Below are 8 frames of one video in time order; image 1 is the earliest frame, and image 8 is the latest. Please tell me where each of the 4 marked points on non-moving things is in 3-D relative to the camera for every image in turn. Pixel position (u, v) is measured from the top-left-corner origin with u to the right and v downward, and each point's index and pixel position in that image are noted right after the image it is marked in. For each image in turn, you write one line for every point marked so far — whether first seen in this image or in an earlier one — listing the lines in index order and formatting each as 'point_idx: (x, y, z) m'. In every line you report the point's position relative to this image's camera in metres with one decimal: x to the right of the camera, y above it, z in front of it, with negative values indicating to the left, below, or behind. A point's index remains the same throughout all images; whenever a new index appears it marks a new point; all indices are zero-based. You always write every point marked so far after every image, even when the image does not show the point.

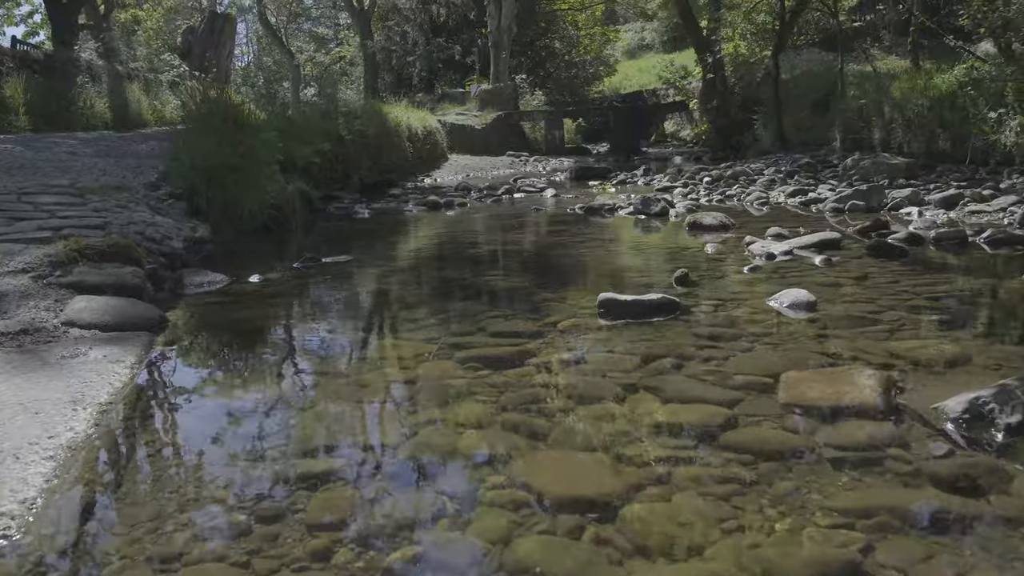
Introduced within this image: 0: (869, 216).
0: (+5.2, +1.1, +13.0) m
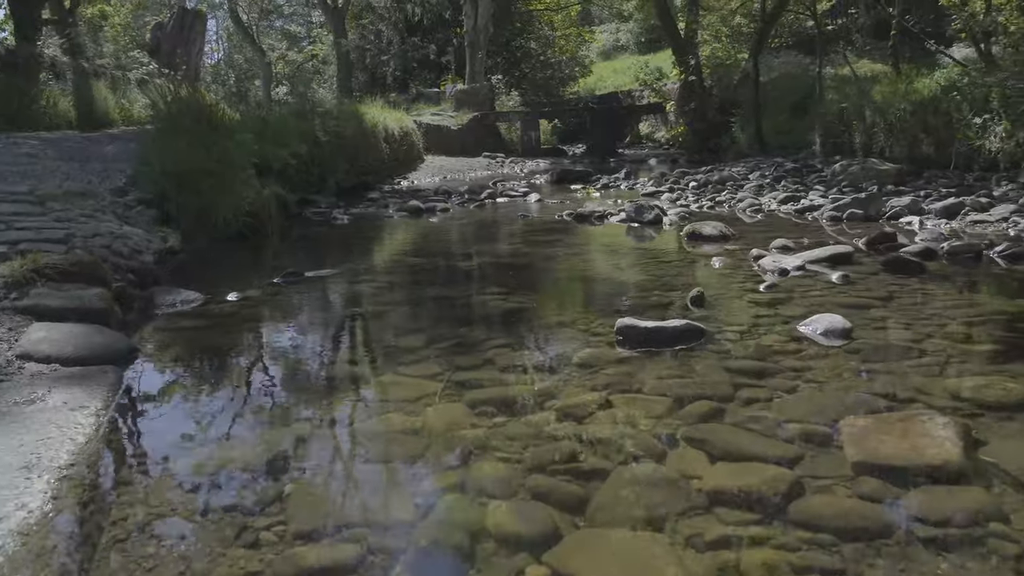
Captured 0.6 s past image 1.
0: (+5.1, +0.9, +12.6) m
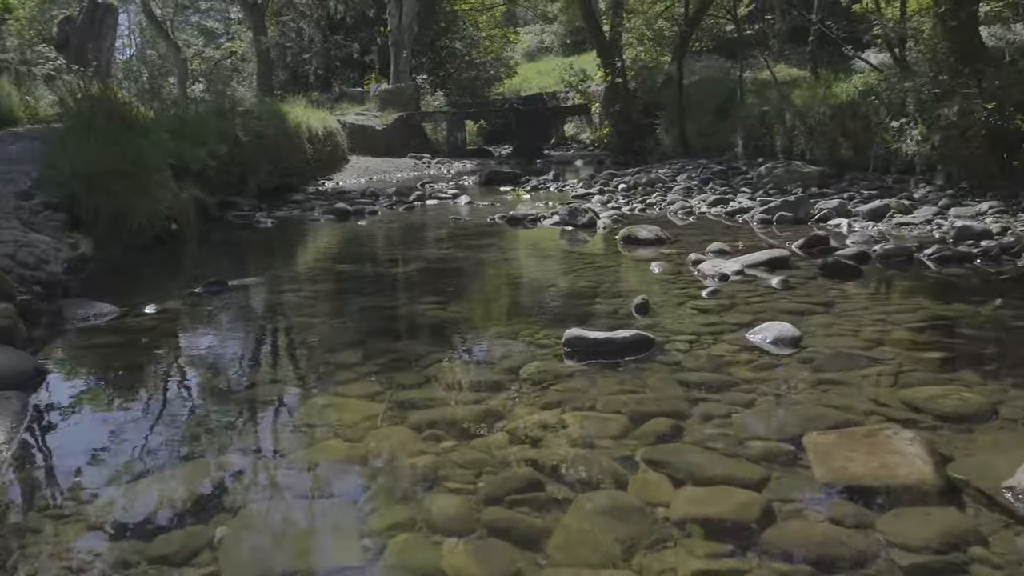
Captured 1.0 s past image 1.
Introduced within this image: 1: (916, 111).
0: (+4.1, +0.9, +12.7) m
1: (+8.6, +3.8, +19.0) m
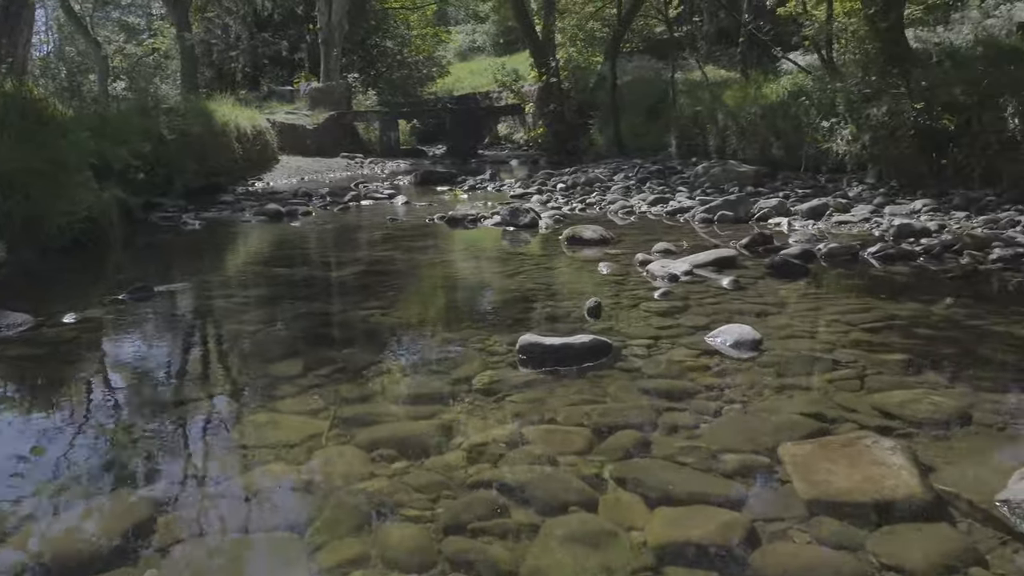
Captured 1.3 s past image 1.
0: (+3.3, +0.9, +12.7) m
1: (+7.3, +3.8, +19.3) m
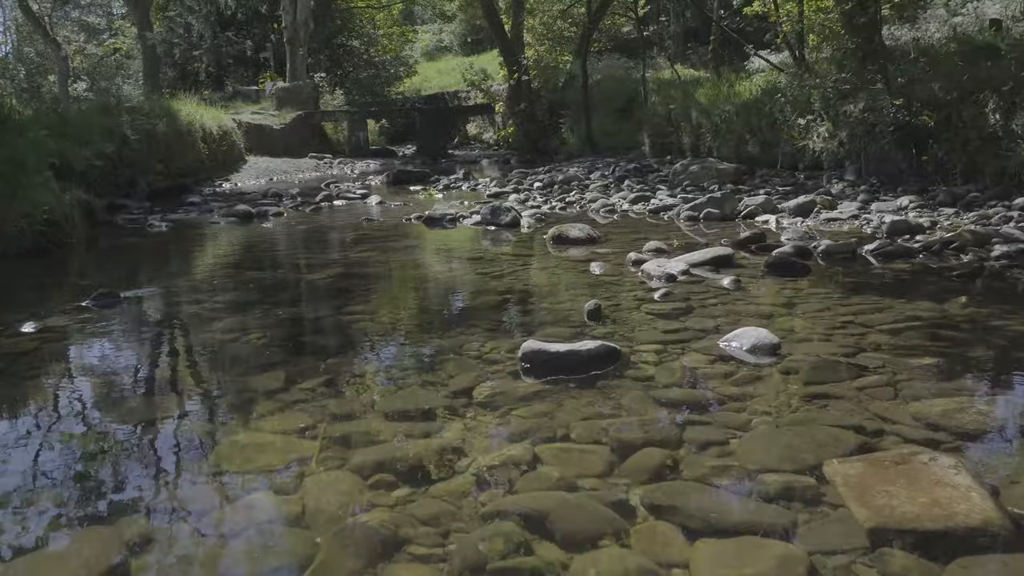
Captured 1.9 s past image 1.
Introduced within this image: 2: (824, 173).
0: (+3.0, +0.9, +12.4) m
1: (+6.7, +3.9, +19.1) m
2: (+6.8, +2.5, +19.3) m
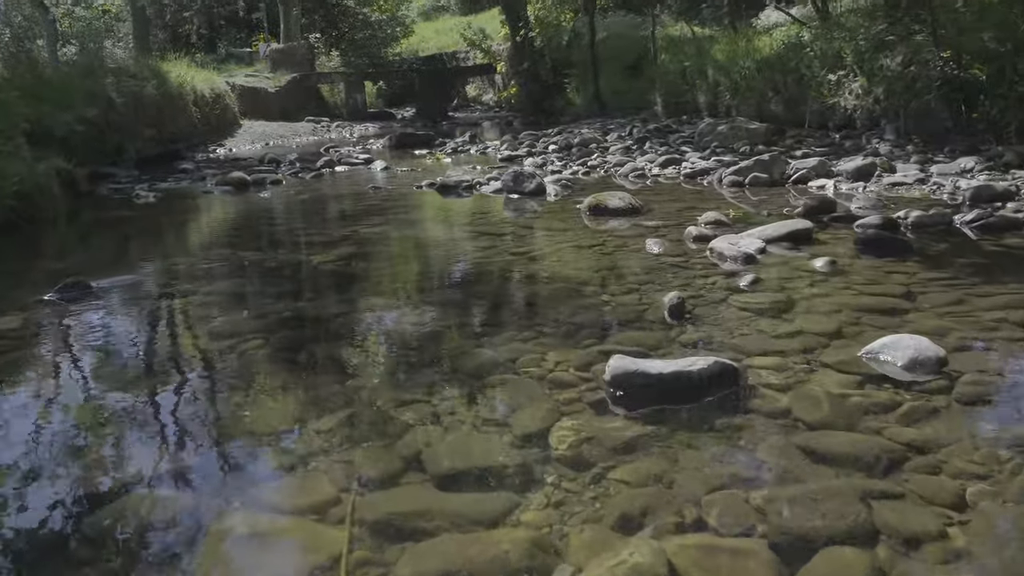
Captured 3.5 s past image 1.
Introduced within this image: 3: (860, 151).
0: (+3.3, +1.2, +11.1) m
1: (+7.0, +4.5, +17.7) m
2: (+7.1, +3.2, +17.9) m
3: (+6.2, +2.4, +15.7) m
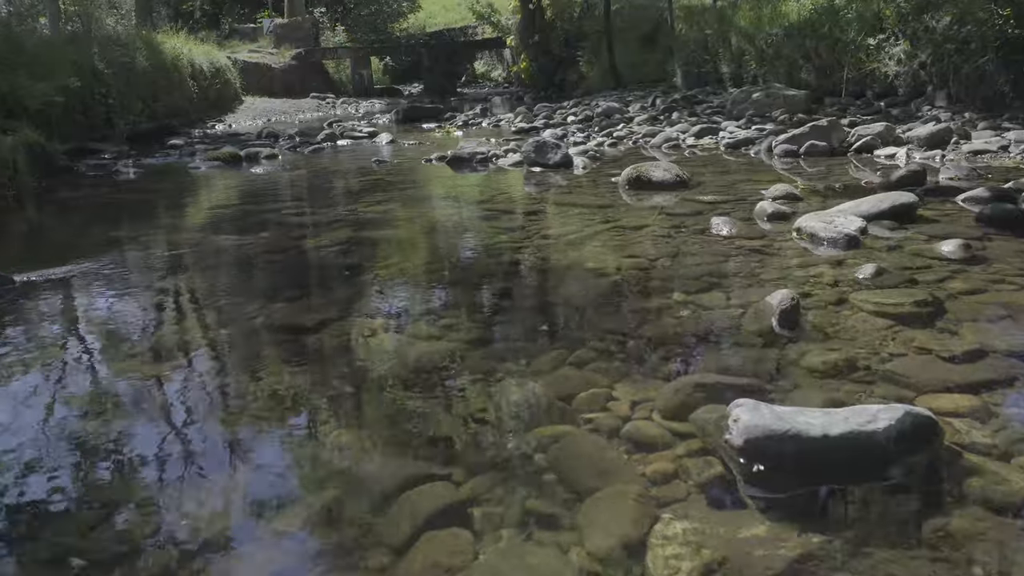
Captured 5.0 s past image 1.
0: (+3.6, +1.4, +9.6) m
1: (+7.3, +4.9, +16.1) m
2: (+7.4, +3.5, +16.4) m
3: (+6.4, +2.7, +14.2) m
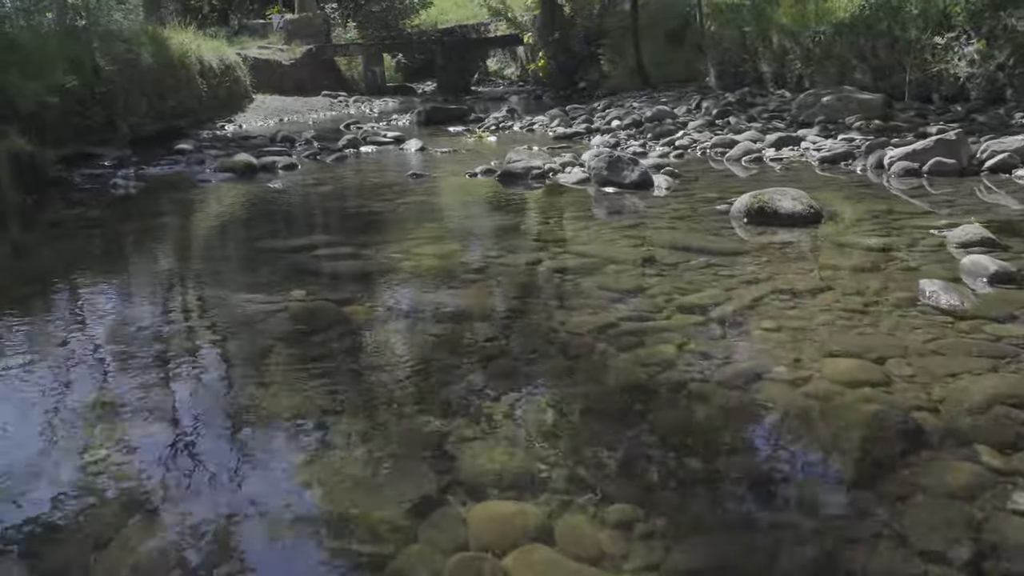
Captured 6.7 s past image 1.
0: (+4.2, +0.9, +8.0) m
1: (+8.0, +4.4, +14.4) m
2: (+8.1, +3.1, +14.7) m
3: (+7.1, +2.3, +12.5) m
